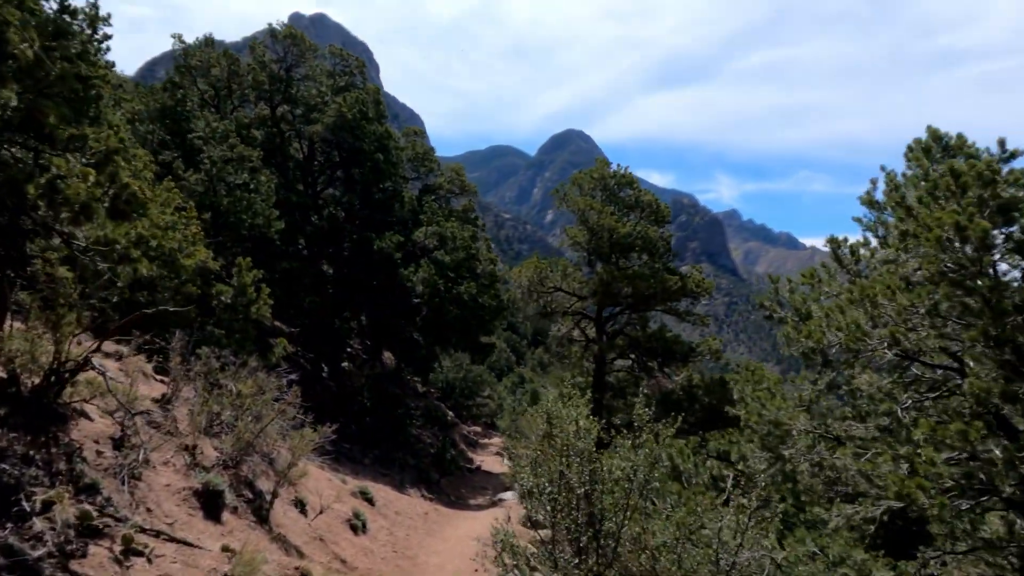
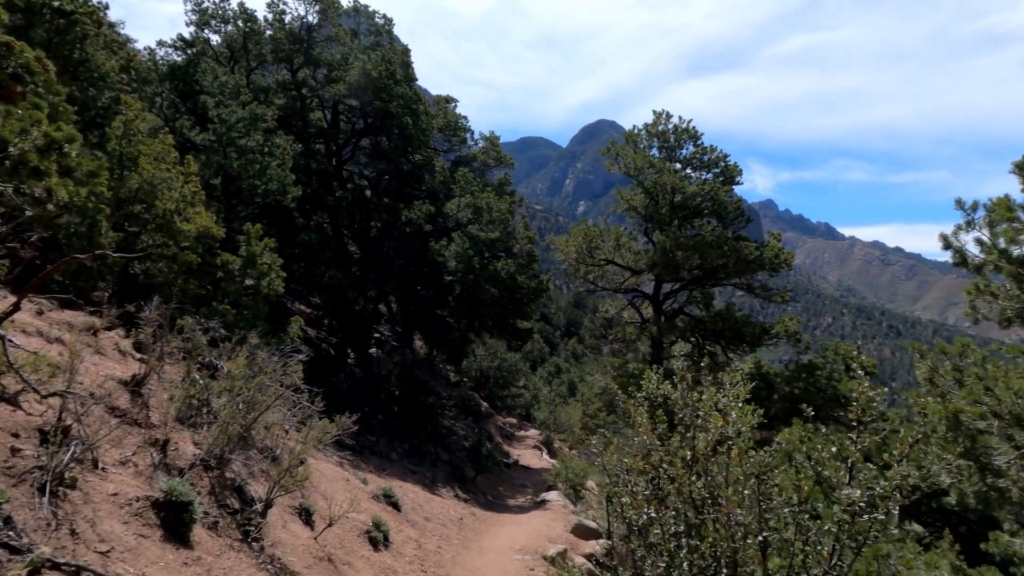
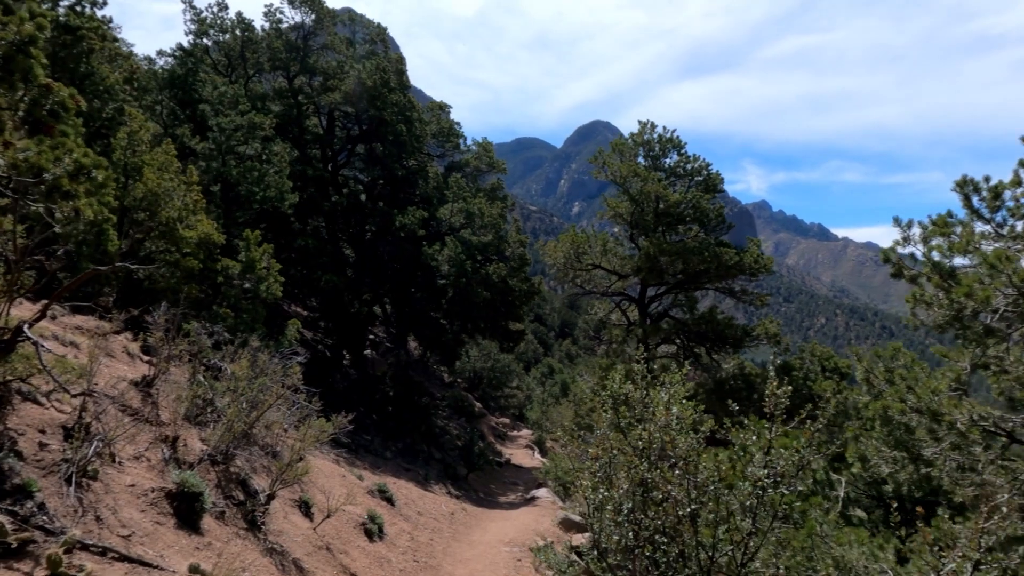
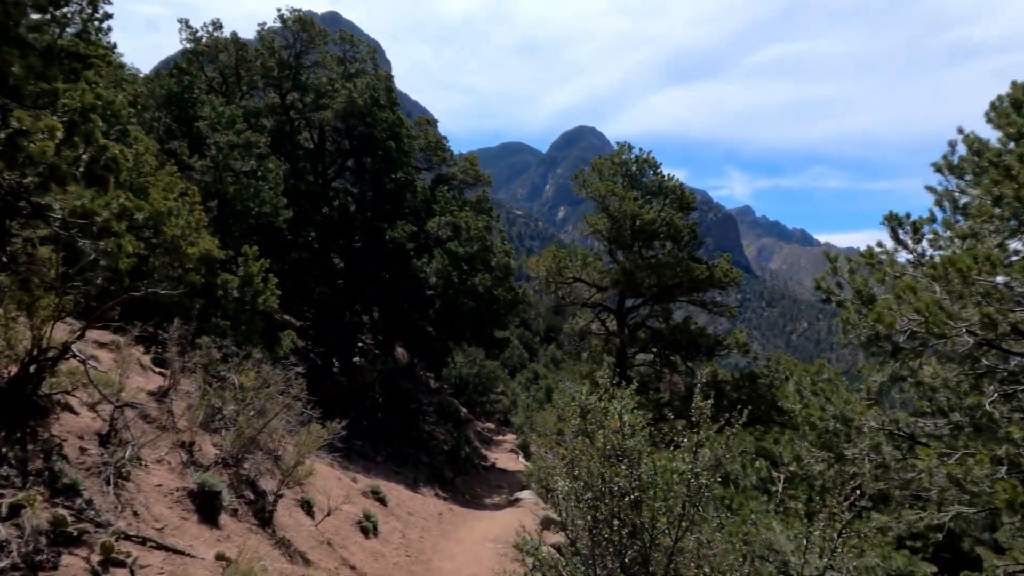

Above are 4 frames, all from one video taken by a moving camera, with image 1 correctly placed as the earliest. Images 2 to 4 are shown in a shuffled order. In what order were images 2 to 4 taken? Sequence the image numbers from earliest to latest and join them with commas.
4, 3, 2
